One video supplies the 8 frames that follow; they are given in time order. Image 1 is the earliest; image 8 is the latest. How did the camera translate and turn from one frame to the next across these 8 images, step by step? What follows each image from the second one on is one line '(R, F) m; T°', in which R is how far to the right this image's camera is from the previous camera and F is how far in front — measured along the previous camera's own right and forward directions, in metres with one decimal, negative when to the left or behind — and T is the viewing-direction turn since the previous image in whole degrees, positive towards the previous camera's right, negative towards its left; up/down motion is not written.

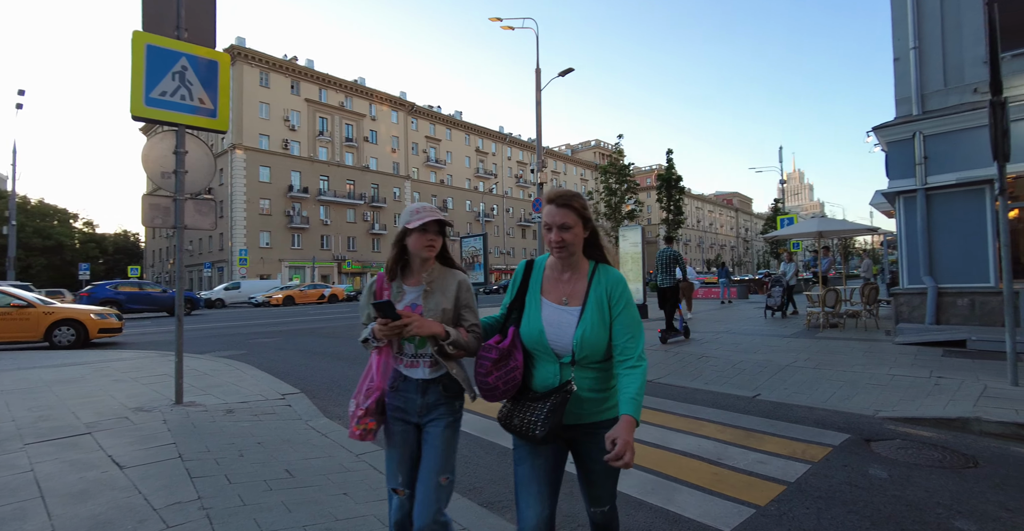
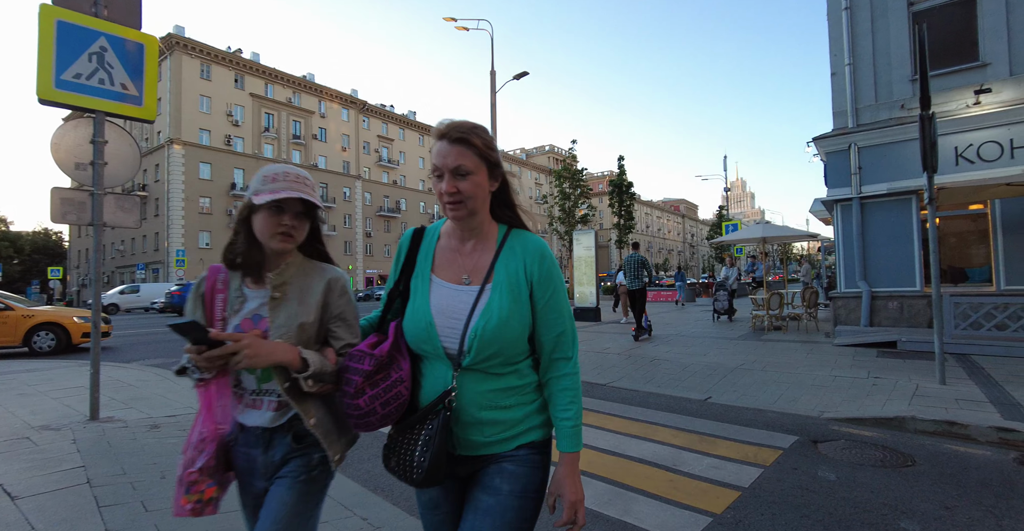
(0.0, +0.2) m; +5°
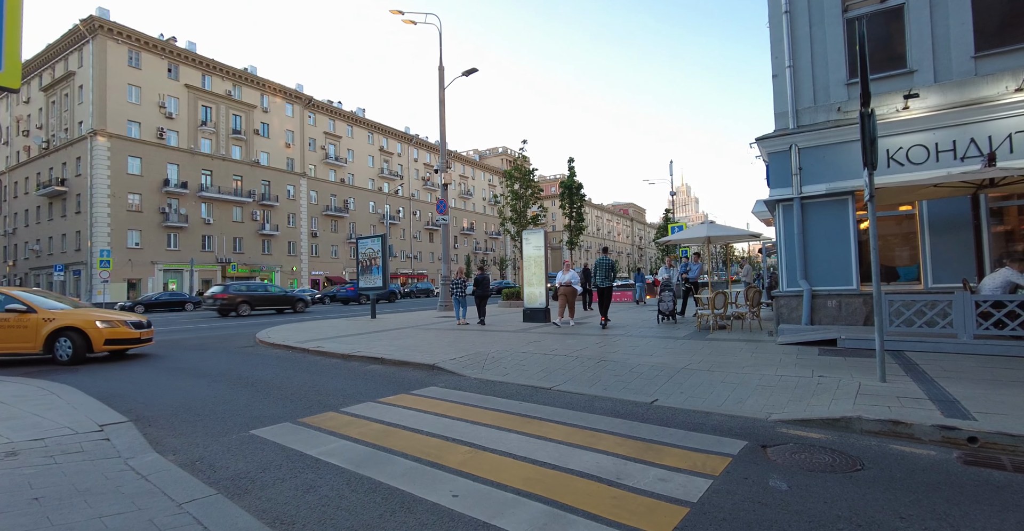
(+0.2, +0.5) m; +5°
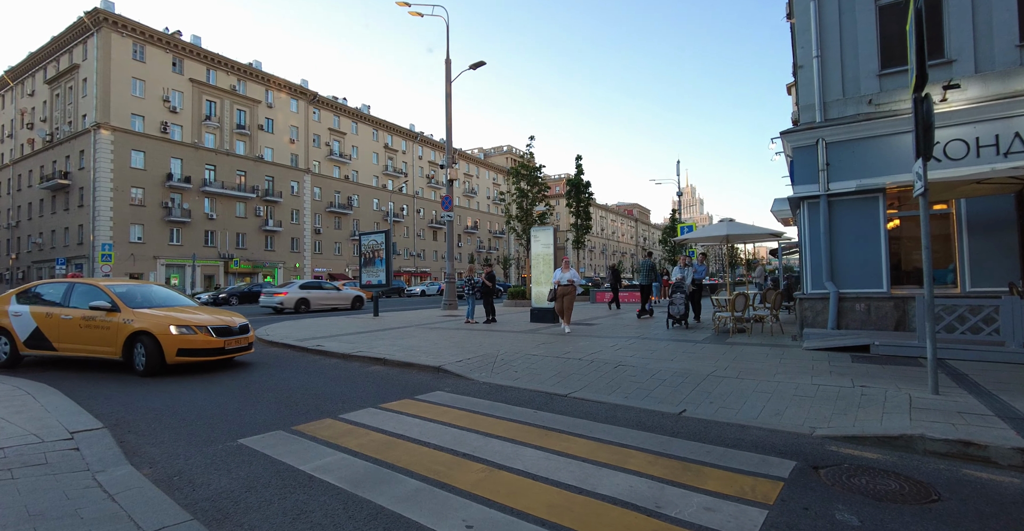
(-0.1, +0.5) m; 0°
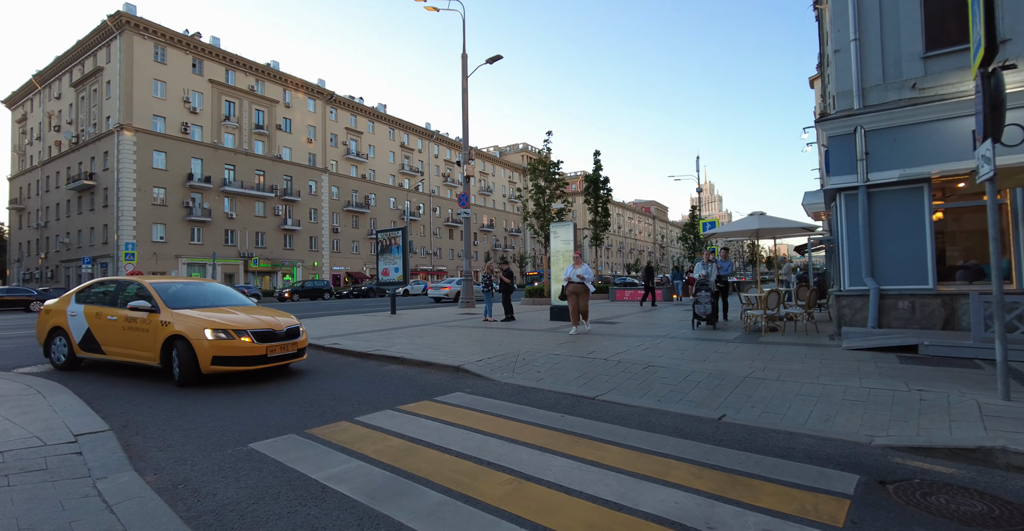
(-0.1, +0.3) m; -2°
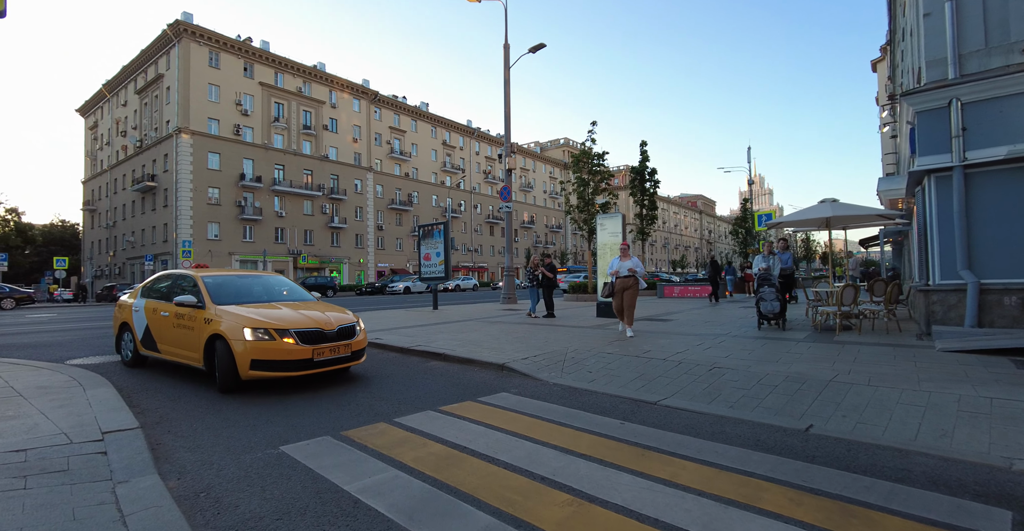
(-0.1, +0.5) m; -5°
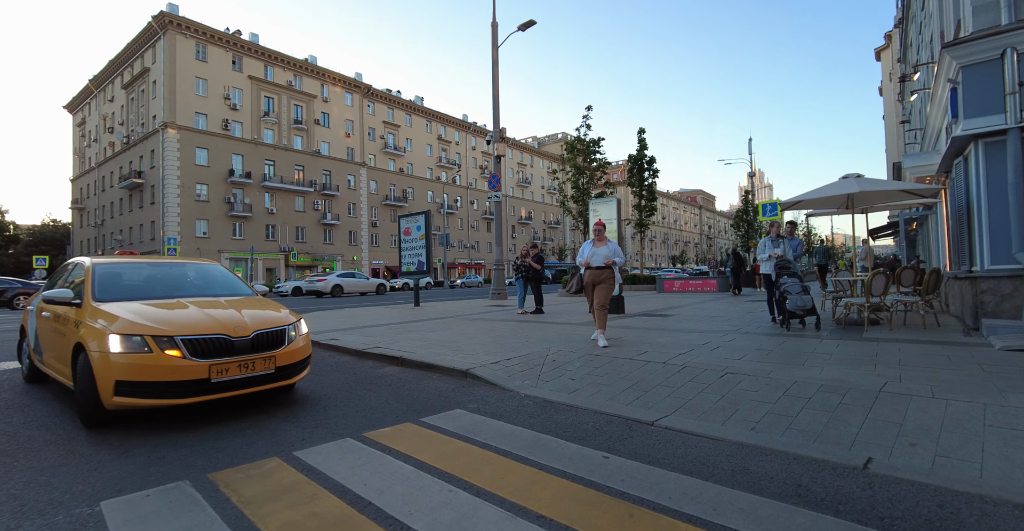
(+0.4, +1.2) m; 0°
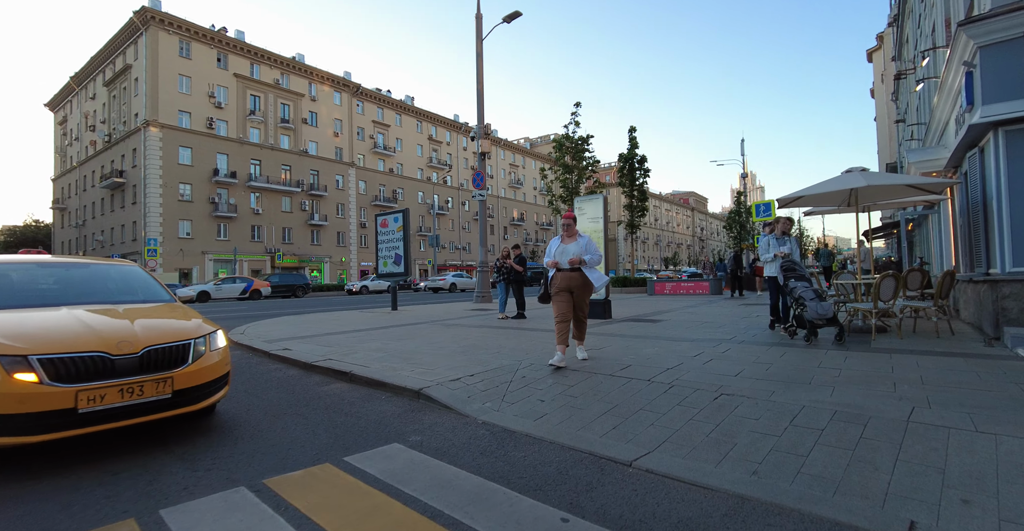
(+0.3, +0.8) m; +1°
